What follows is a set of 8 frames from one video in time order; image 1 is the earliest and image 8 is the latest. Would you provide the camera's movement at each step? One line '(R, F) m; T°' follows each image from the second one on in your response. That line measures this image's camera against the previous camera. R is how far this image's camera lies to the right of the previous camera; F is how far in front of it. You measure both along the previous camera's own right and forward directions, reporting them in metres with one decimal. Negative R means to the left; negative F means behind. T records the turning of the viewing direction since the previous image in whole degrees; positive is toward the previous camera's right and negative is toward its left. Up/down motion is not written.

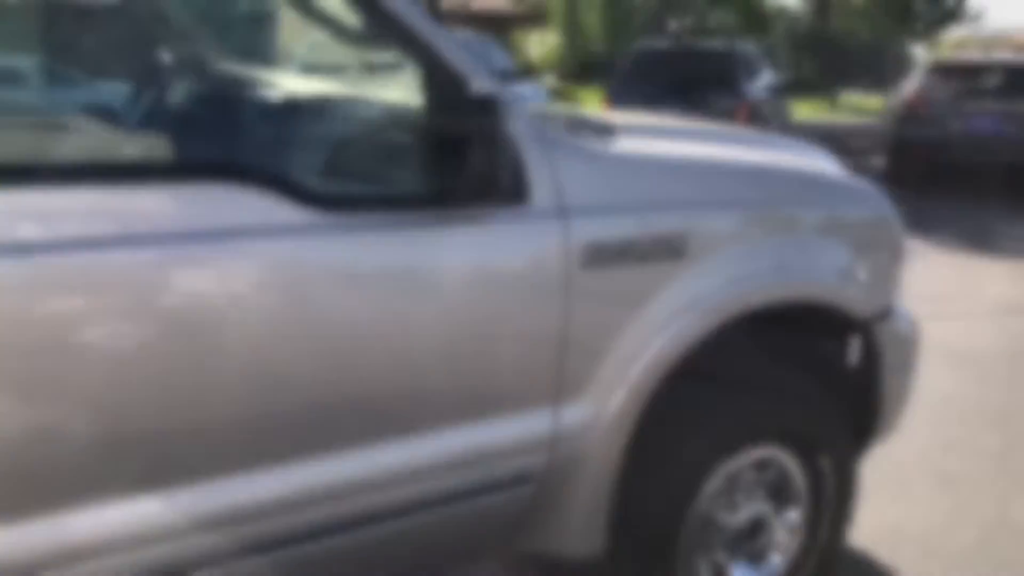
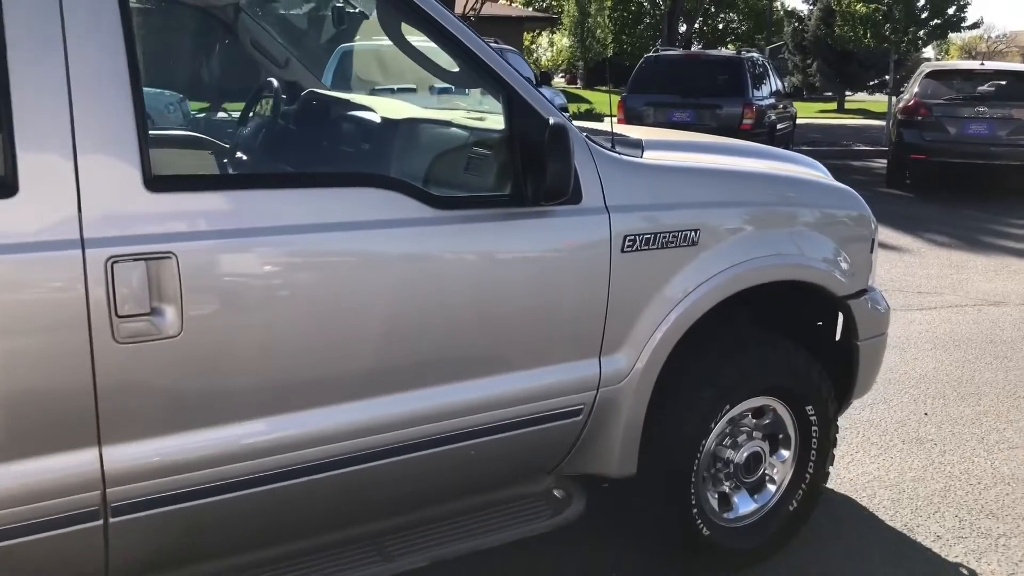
(-0.1, -0.6) m; -1°
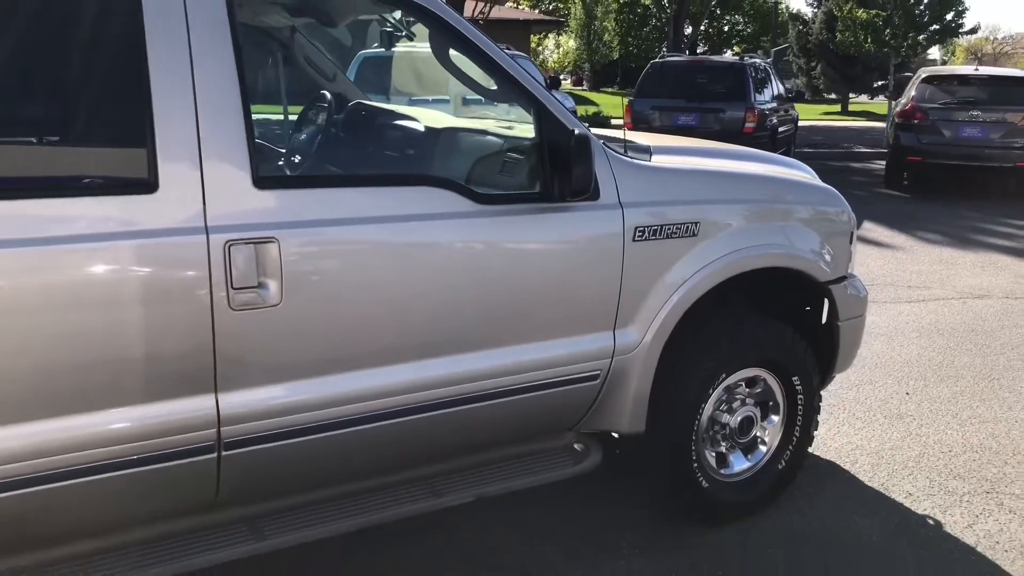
(-0.1, -0.4) m; 0°
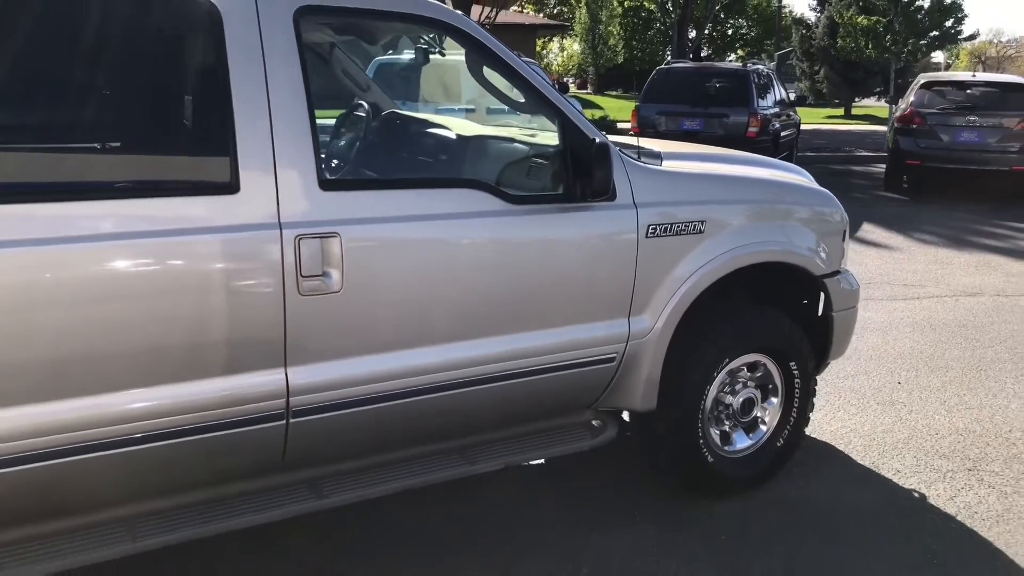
(-0.1, -0.3) m; 0°
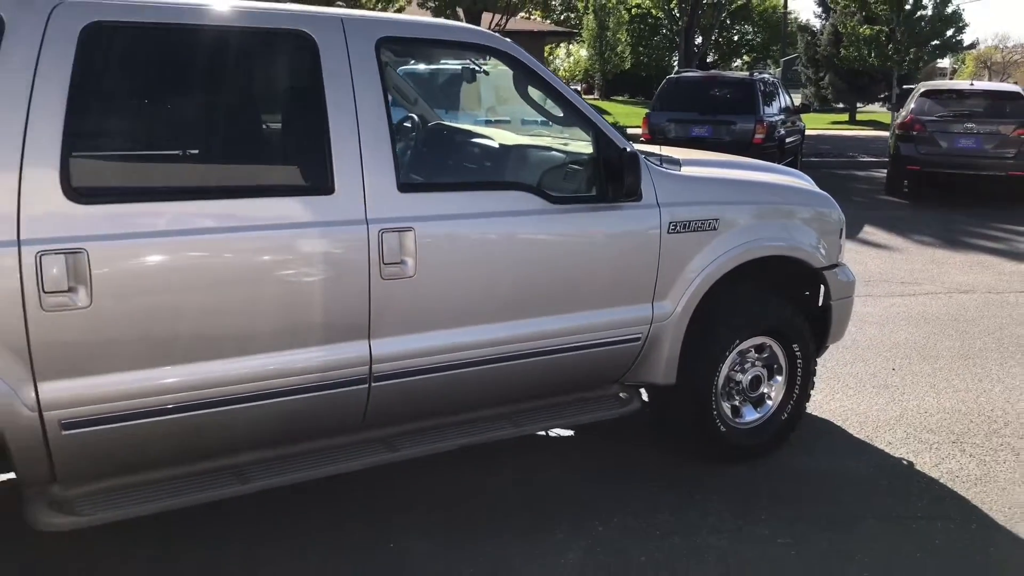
(-0.1, -0.5) m; 0°
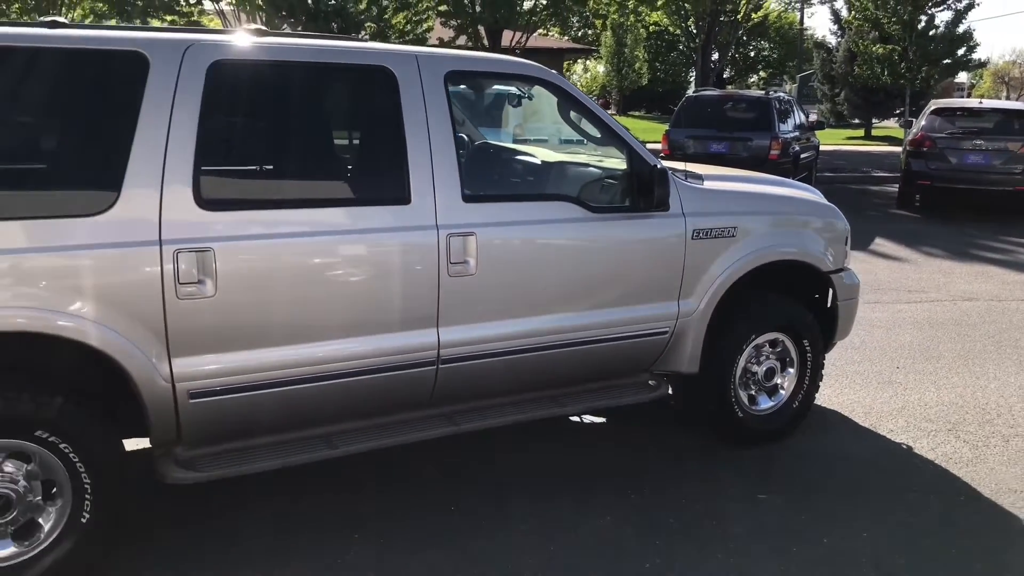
(-0.1, -0.5) m; -1°
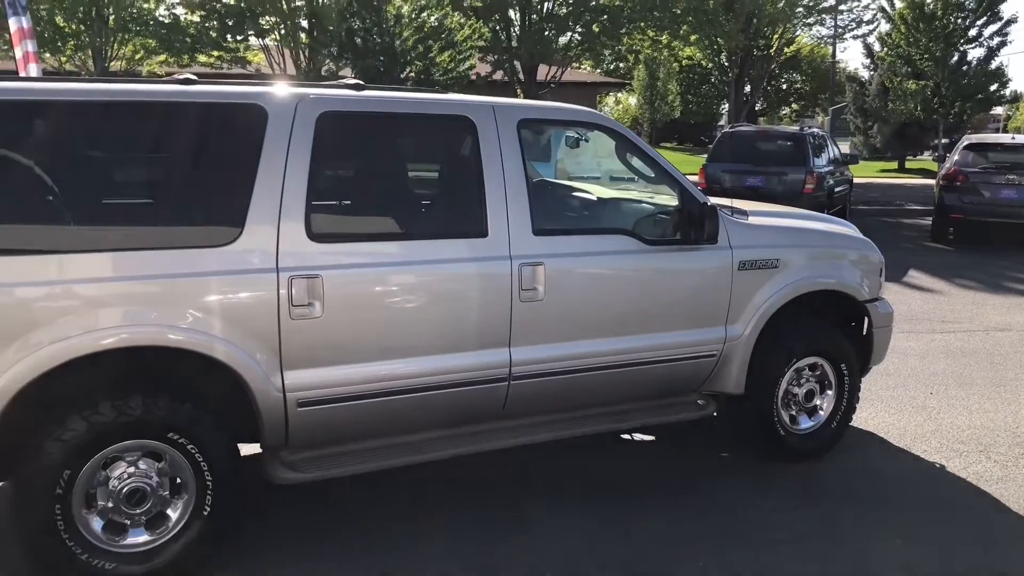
(-0.2, -0.4) m; -2°
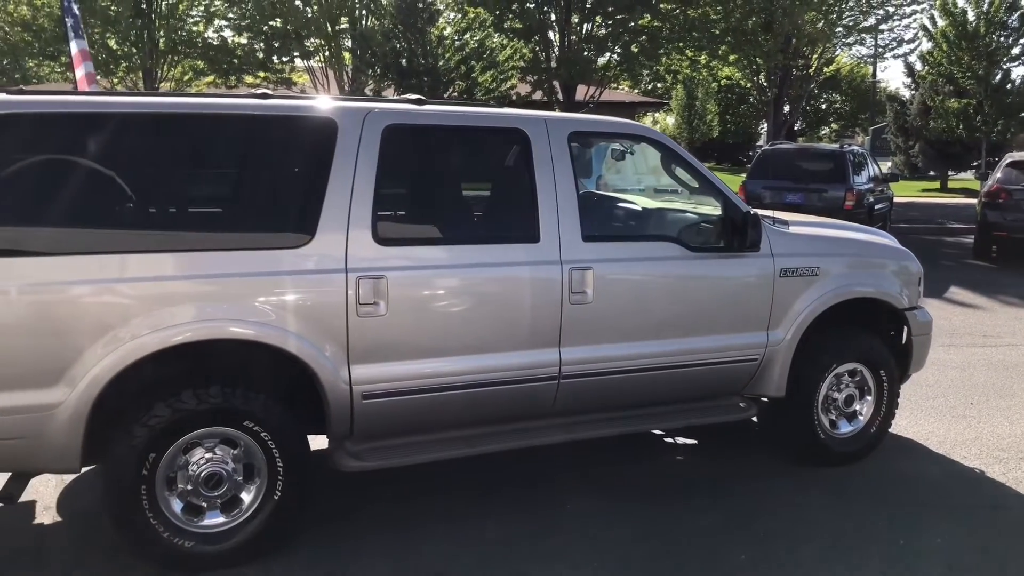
(-0.1, -0.2) m; -2°
